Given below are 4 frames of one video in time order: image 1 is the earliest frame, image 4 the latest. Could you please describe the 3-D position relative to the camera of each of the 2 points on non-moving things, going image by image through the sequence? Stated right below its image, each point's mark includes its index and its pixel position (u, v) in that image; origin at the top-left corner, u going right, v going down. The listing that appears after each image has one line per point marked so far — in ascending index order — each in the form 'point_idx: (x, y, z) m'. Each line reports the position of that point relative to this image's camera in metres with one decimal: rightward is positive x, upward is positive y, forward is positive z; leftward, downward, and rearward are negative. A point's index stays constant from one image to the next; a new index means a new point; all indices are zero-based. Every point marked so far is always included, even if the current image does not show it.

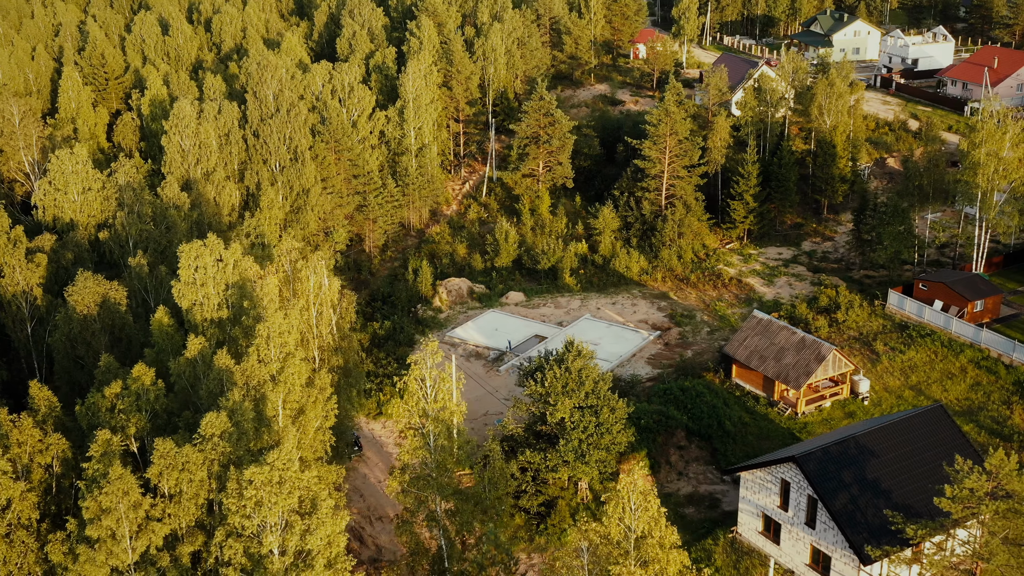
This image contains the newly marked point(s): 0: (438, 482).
0: (-1.2, -3.3, +19.1) m
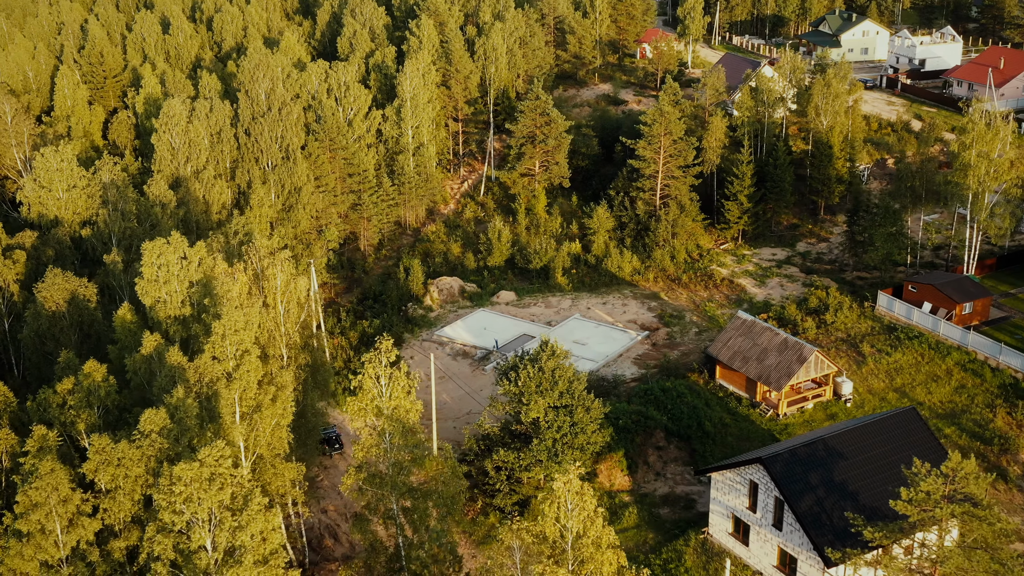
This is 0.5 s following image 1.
0: (-2.0, -3.2, +19.2) m
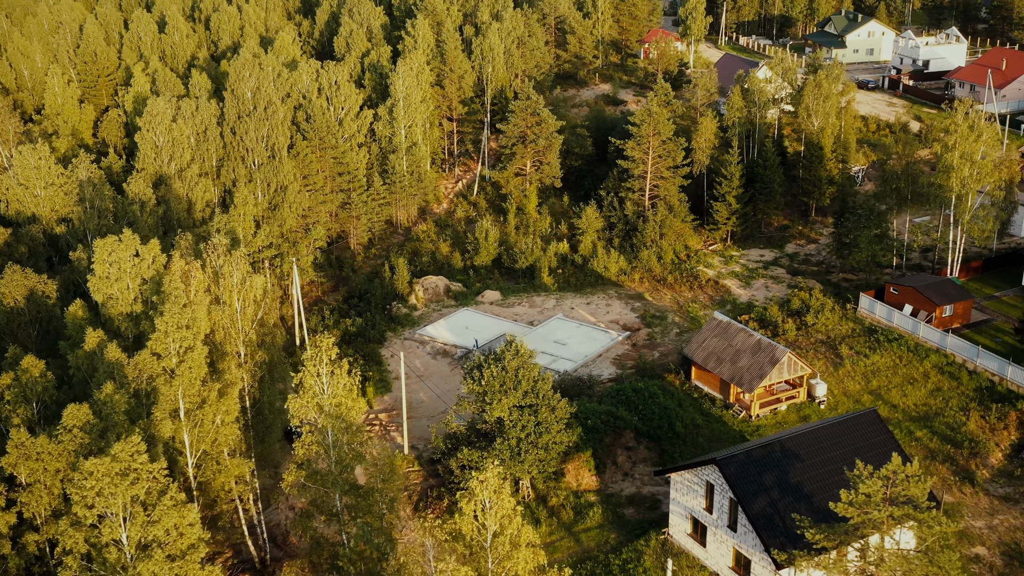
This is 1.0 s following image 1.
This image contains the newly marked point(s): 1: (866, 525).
0: (-3.0, -3.2, +19.3) m
1: (+5.9, -4.0, +19.0) m
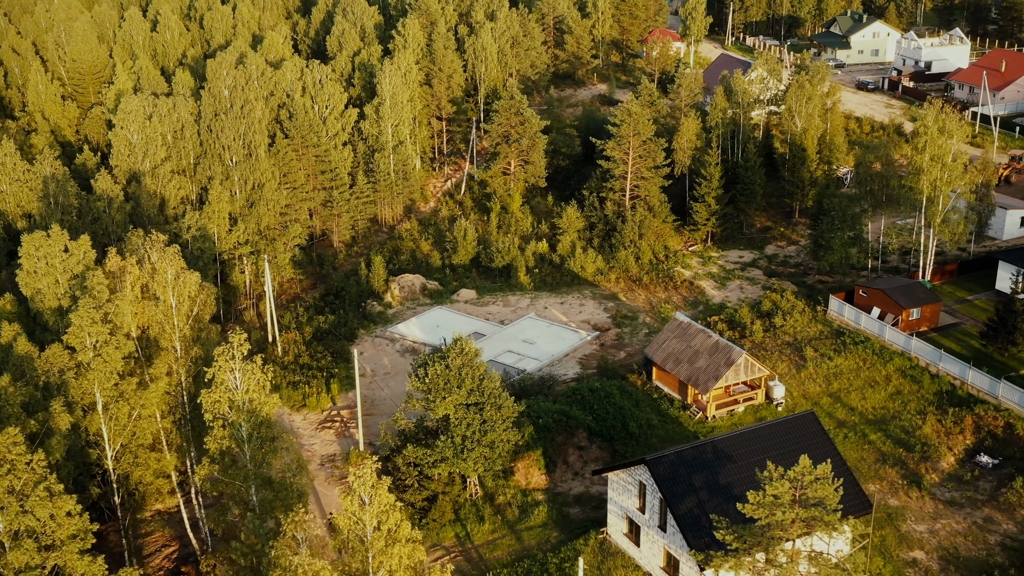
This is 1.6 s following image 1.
0: (-4.5, -3.2, +19.5) m
1: (+4.4, -4.0, +19.0) m
